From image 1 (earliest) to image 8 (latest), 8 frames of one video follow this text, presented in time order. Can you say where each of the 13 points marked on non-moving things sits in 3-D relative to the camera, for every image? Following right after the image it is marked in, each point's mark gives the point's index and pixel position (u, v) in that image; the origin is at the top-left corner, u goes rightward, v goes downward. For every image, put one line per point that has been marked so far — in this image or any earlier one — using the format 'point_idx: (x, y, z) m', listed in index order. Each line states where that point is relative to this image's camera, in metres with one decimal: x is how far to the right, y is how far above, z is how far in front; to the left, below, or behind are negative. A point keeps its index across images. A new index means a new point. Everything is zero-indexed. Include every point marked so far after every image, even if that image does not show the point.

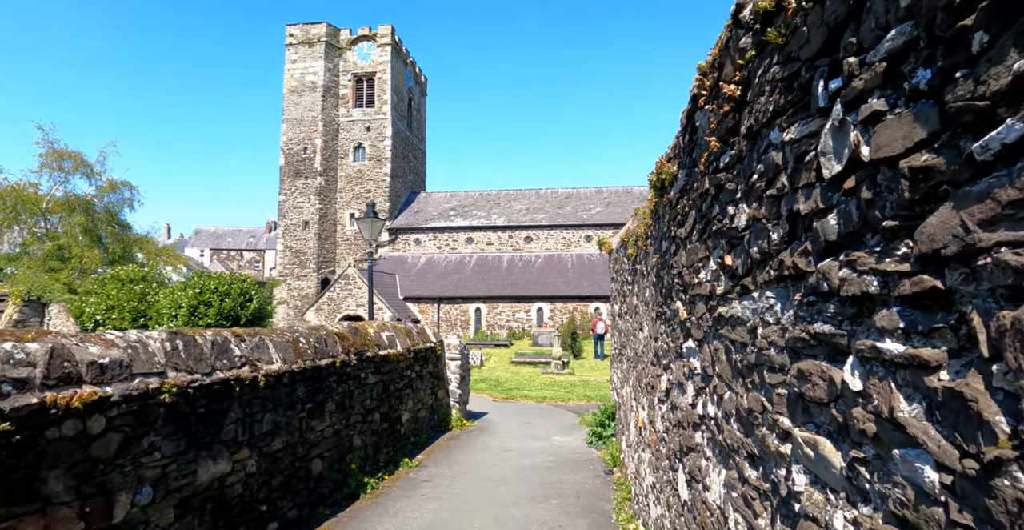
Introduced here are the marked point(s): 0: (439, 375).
0: (-1.2, -1.8, +10.3) m
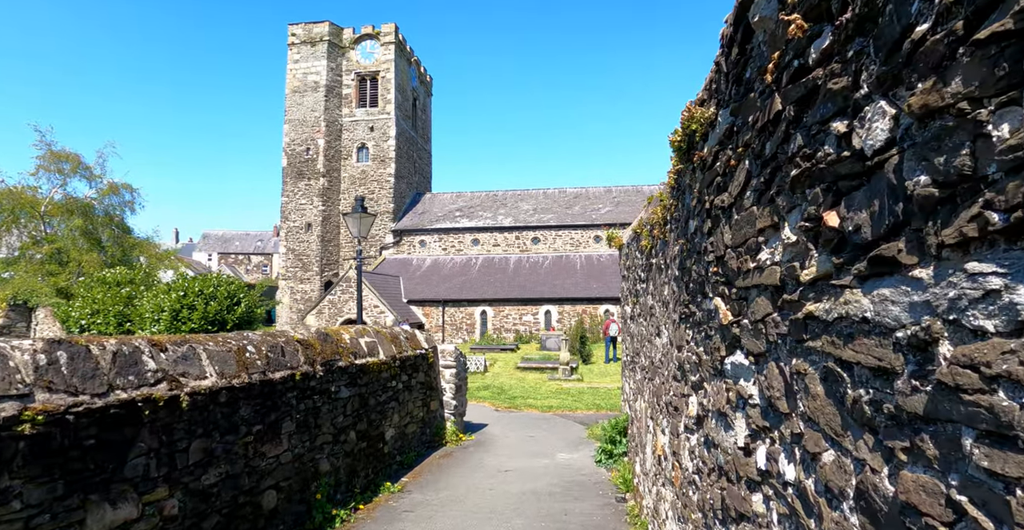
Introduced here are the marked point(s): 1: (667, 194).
0: (-1.2, -1.8, +9.3) m
1: (+1.2, +0.6, +5.0) m
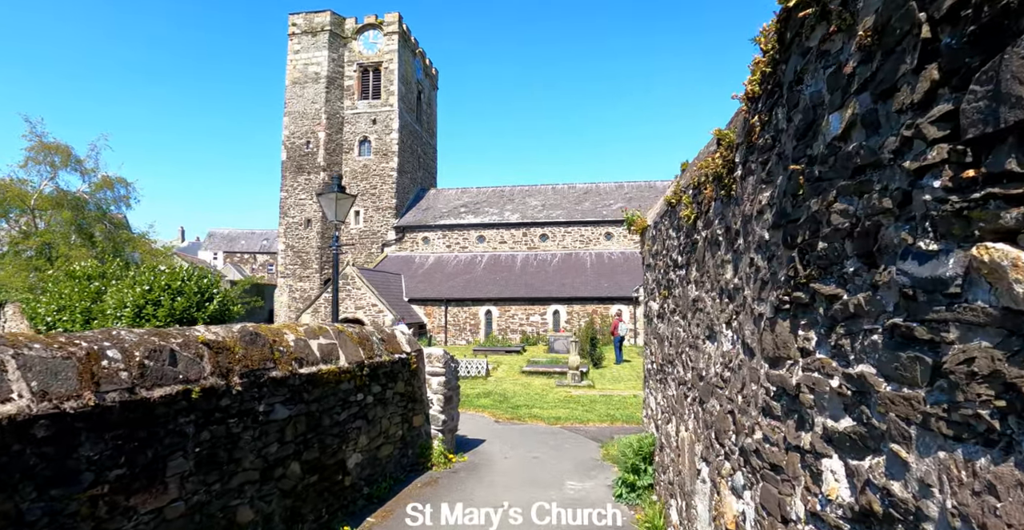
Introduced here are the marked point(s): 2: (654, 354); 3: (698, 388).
0: (-1.2, -1.6, +7.7) m
1: (+1.2, +0.7, +3.3) m
2: (+1.5, -1.0, +6.7) m
3: (+1.2, -0.8, +4.1) m
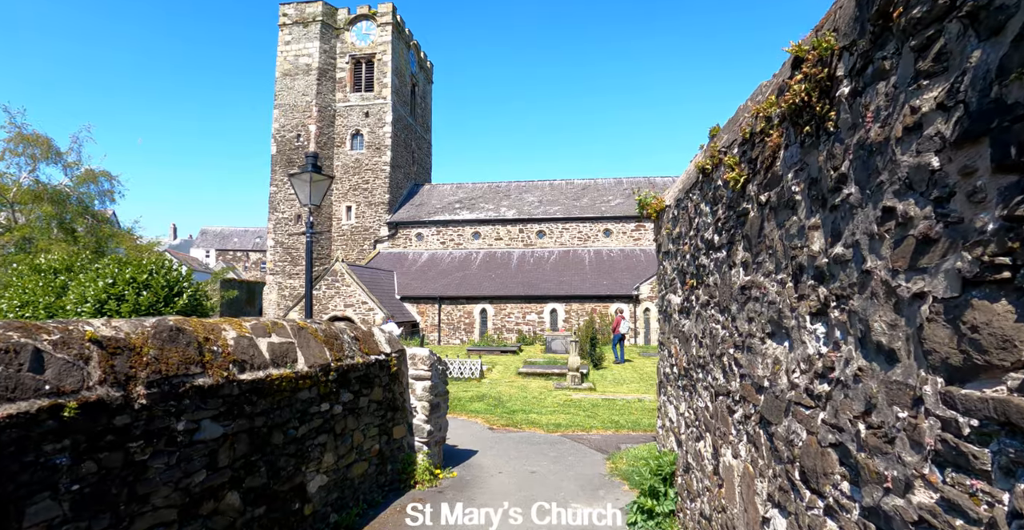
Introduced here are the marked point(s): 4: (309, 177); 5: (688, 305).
0: (-1.2, -1.4, +6.6) m
1: (+1.2, +0.9, +2.3) m
2: (+1.5, -0.8, +5.7) m
3: (+1.2, -0.7, +3.1) m
4: (-2.7, +1.2, +8.5) m
5: (+1.4, -0.3, +5.2) m
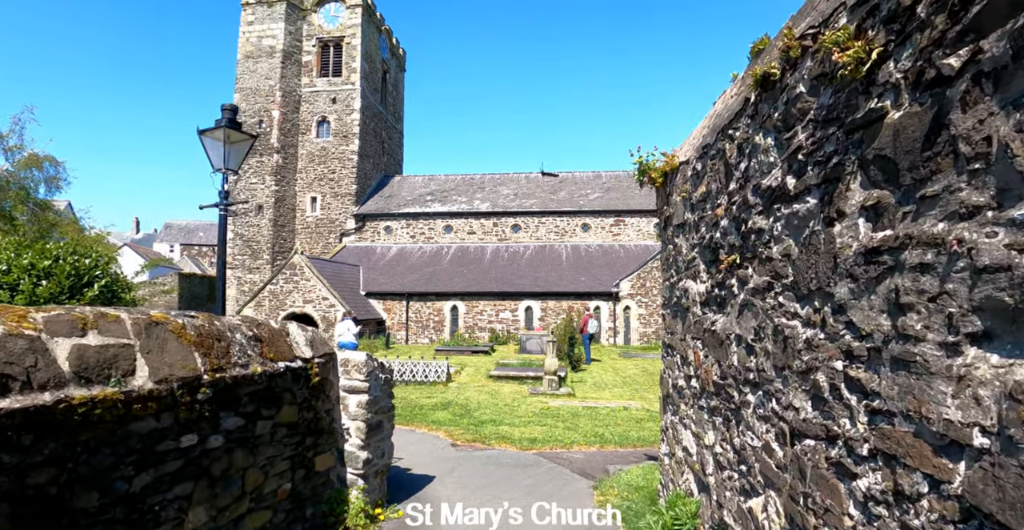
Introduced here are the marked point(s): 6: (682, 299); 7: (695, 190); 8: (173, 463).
0: (-1.5, -1.2, +4.9) m
1: (+1.1, +1.0, +0.7) m
2: (+1.2, -0.7, +4.1) m
3: (+1.0, -0.5, +1.5) m
4: (-3.1, +1.4, +6.8) m
5: (+1.2, -0.2, +3.6) m
6: (+1.2, -0.2, +4.6) m
7: (+1.2, +0.5, +4.2) m
8: (-1.8, -1.0, +3.3) m
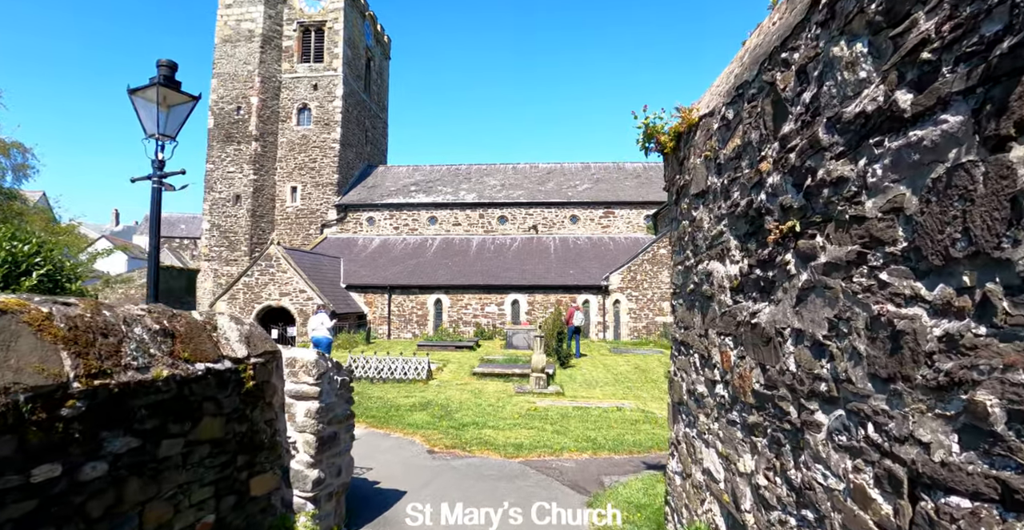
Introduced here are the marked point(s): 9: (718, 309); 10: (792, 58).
0: (-1.7, -1.1, +4.0) m
1: (+1.0, +1.1, -0.2) m
2: (+1.1, -0.5, +3.2) m
3: (+1.0, -0.4, +0.6) m
4: (-3.2, +1.6, +5.8) m
5: (+1.1, 0.0, +2.7) m
6: (+1.1, -0.1, +3.7) m
7: (+1.1, +0.6, +3.3) m
8: (-1.9, -0.9, +2.4) m
9: (+1.1, -0.2, +3.5) m
10: (+1.1, +0.8, +2.5) m
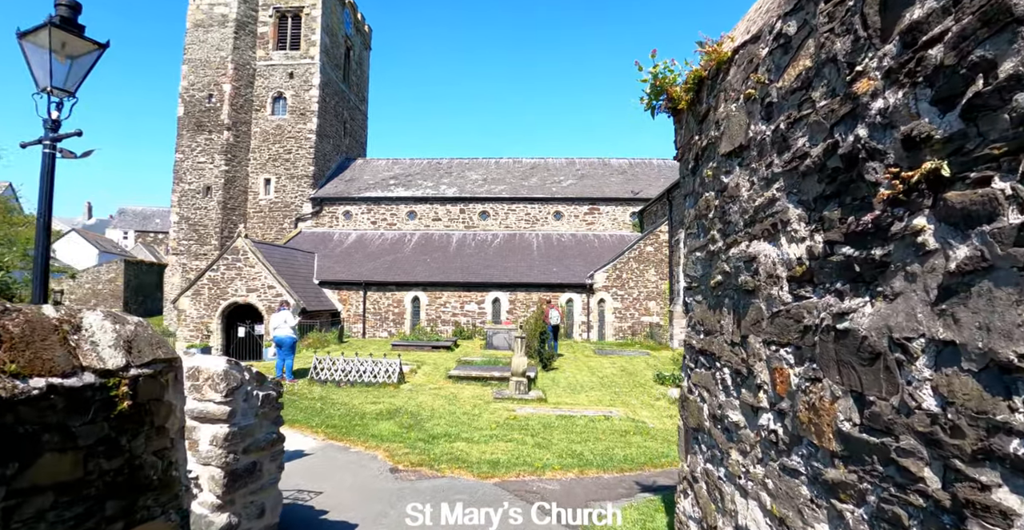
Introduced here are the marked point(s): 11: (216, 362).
0: (-1.8, -1.0, +3.0) m
1: (+1.0, +1.2, -1.1) m
2: (+1.0, -0.5, +2.3) m
3: (+0.9, -0.3, -0.3) m
4: (-3.4, +1.7, +4.7) m
5: (+1.0, 0.0, +1.8) m
6: (+1.0, 0.0, +2.8) m
7: (+1.0, +0.7, +2.4) m
8: (-2.0, -0.8, +1.4) m
9: (+1.0, -0.2, +2.5) m
10: (+1.0, +0.9, +1.5) m
11: (-1.6, -0.5, +3.5) m
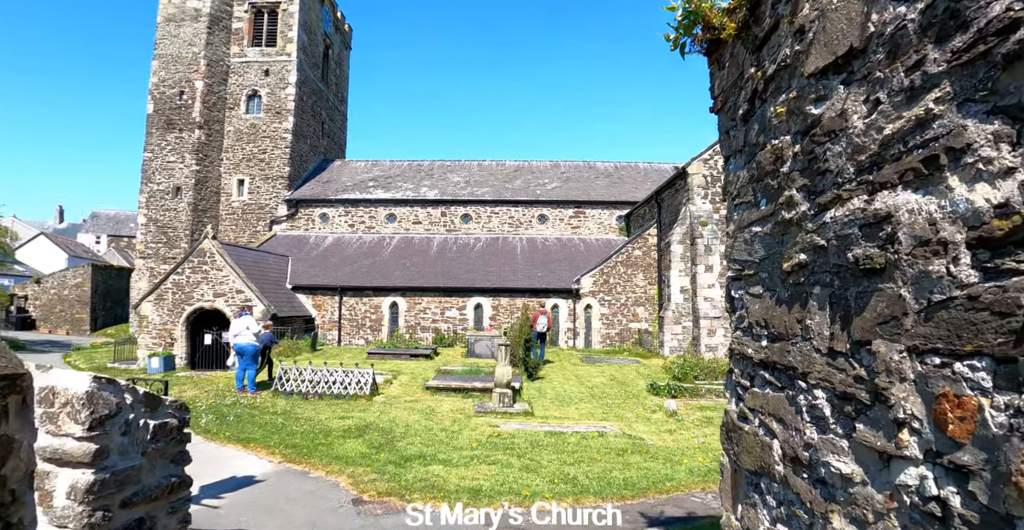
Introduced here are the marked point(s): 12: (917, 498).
0: (-1.9, -0.9, +2.0) m
1: (+1.1, +1.3, -2.0) m
2: (+0.9, -0.4, +1.4) m
3: (+1.0, -0.2, -1.2) m
4: (-3.5, +1.8, +3.7) m
5: (+1.0, +0.1, +0.9) m
6: (+1.0, +0.1, +1.9) m
7: (+1.0, +0.8, +1.5) m
8: (-2.0, -0.7, +0.4) m
9: (+1.0, -0.1, +1.6) m
10: (+1.0, +1.0, +0.6) m
11: (-1.7, -0.4, +2.5) m
12: (+0.9, -0.5, +1.5) m
